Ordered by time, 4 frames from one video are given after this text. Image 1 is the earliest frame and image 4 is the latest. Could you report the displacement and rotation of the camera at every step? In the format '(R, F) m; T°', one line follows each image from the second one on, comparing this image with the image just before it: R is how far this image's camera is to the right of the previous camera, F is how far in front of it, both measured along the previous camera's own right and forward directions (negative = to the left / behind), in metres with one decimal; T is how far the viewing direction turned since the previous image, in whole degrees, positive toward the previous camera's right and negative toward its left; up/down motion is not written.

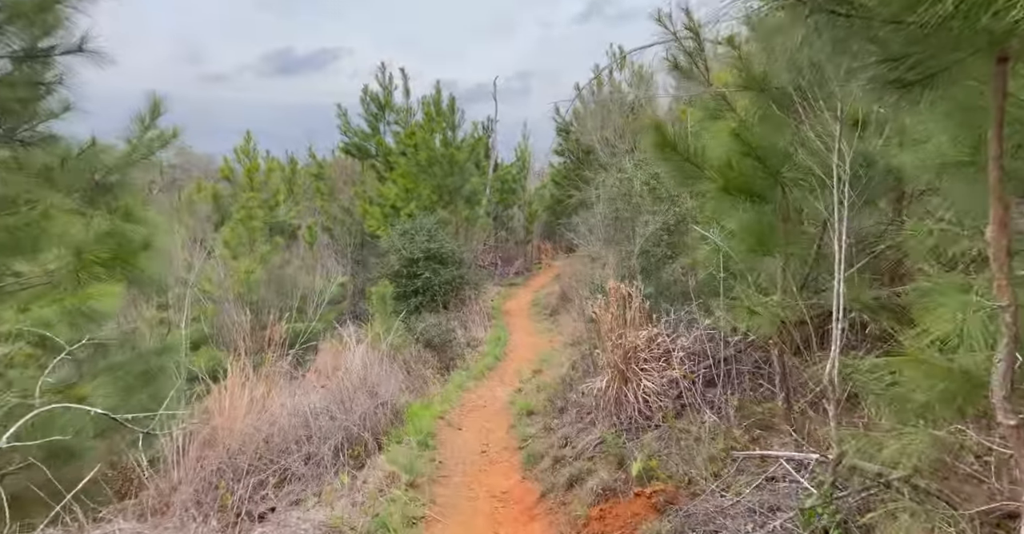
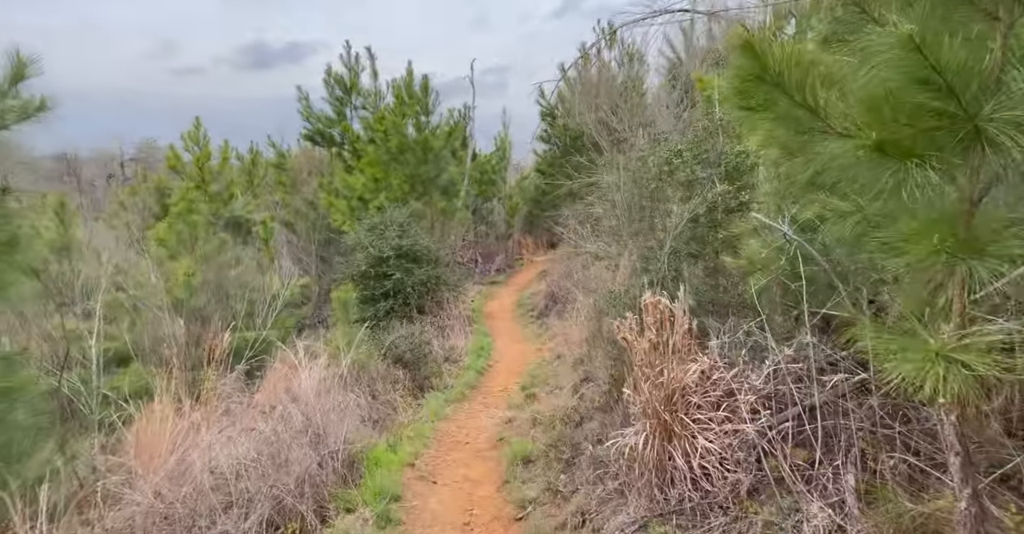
(-0.1, +1.7) m; +2°
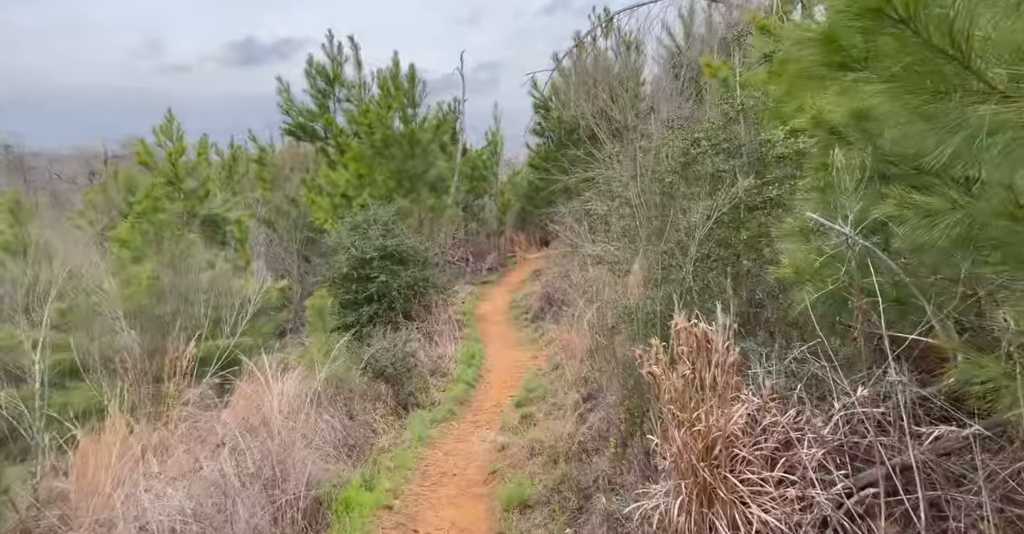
(0.0, +0.9) m; +1°
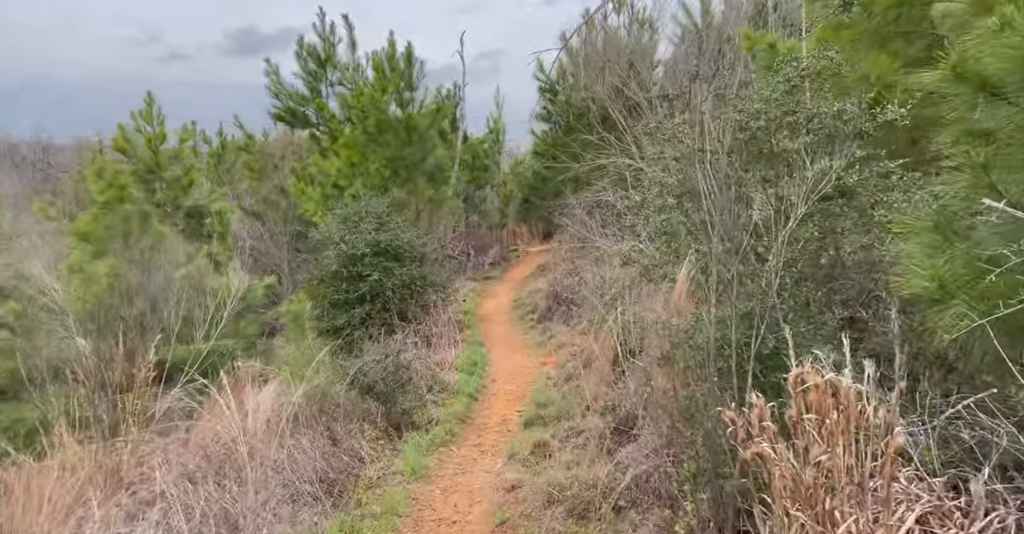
(-0.1, +1.1) m; 0°
